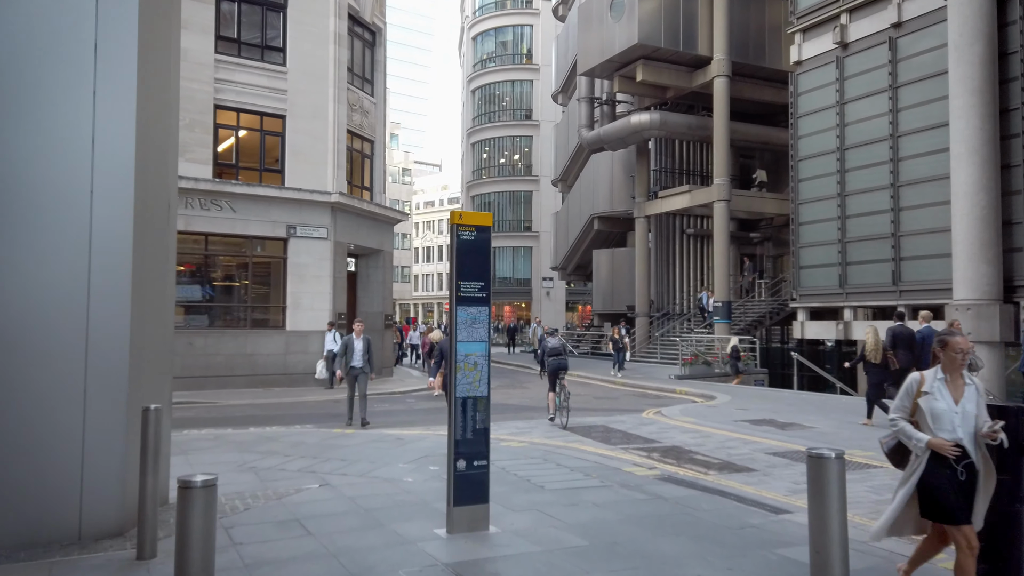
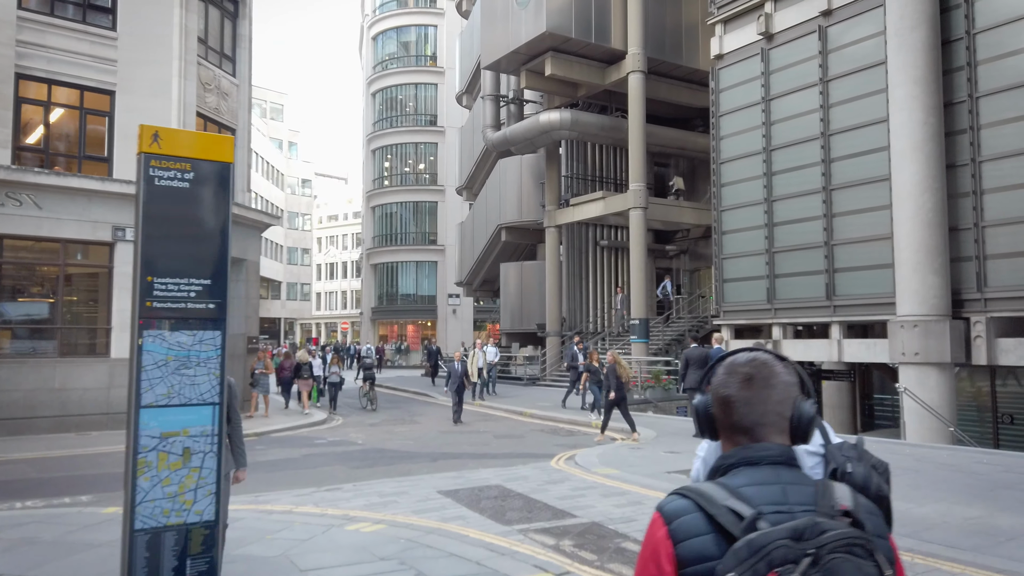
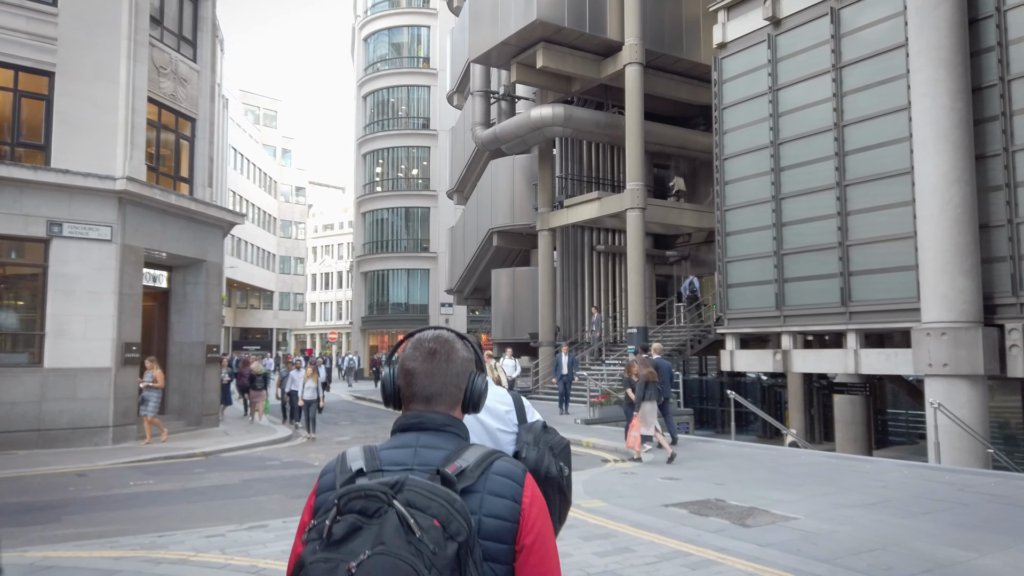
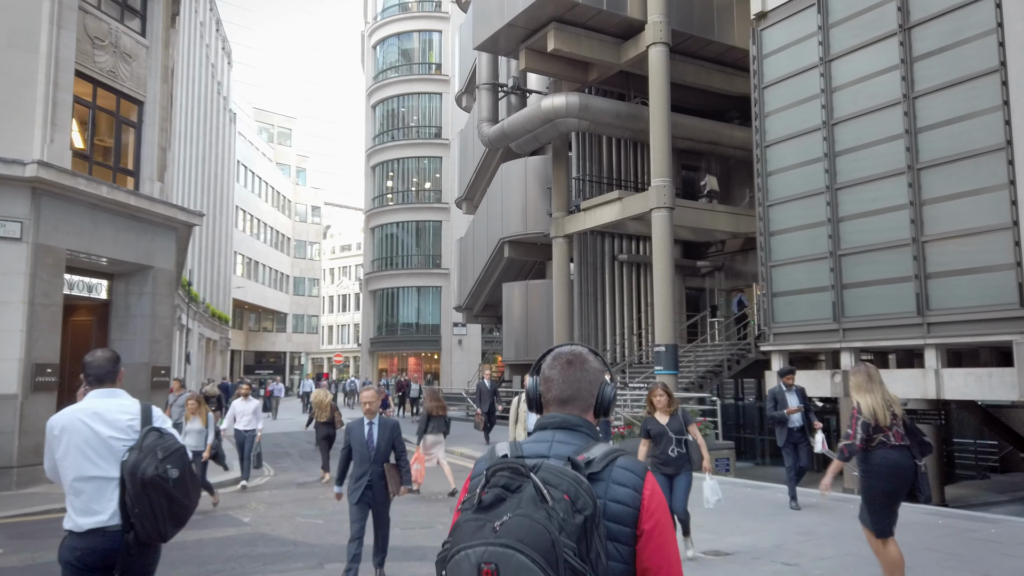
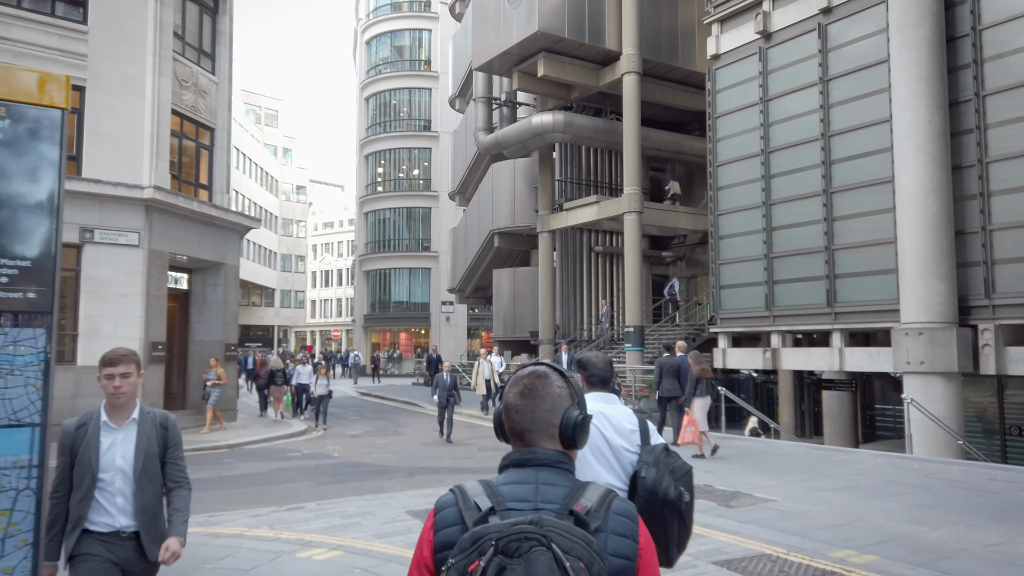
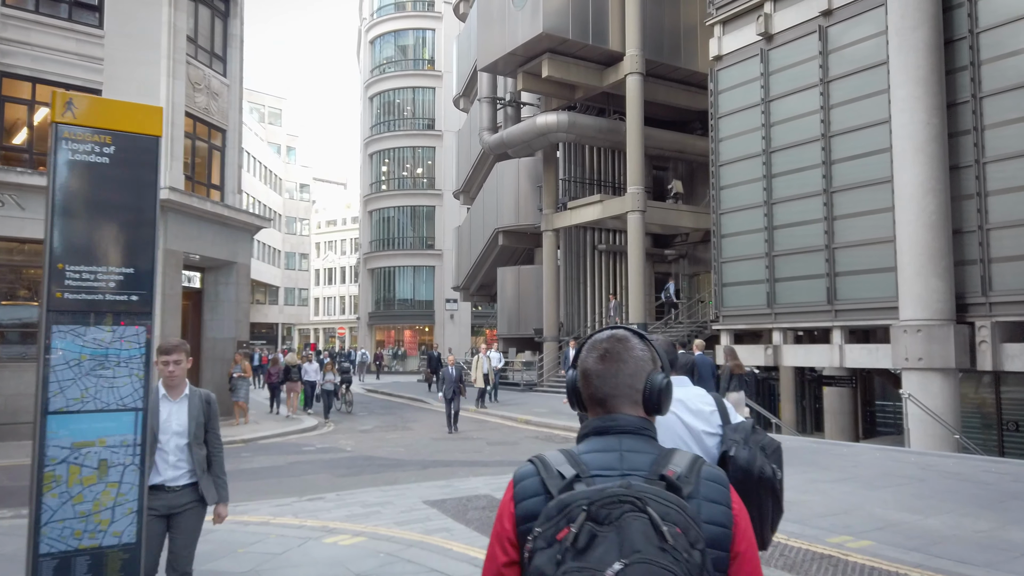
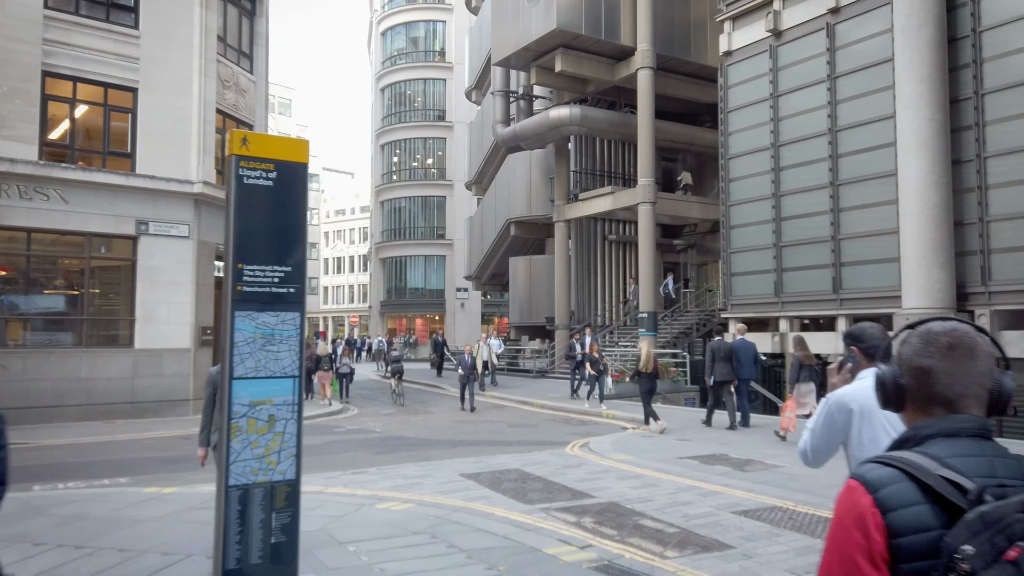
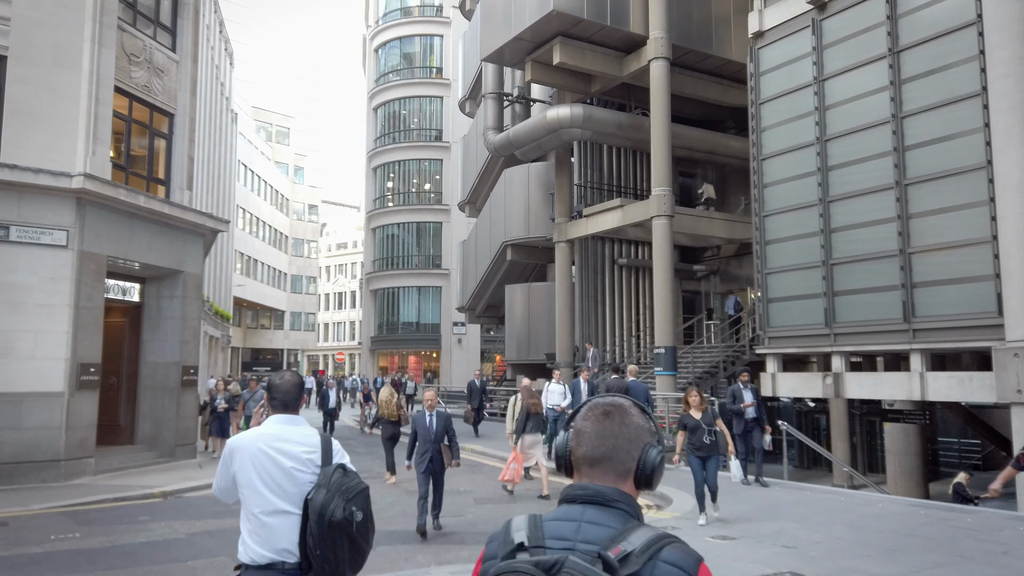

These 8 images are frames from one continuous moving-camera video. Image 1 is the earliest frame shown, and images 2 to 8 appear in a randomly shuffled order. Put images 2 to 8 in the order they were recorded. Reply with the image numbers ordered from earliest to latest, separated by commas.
7, 2, 6, 5, 3, 8, 4
